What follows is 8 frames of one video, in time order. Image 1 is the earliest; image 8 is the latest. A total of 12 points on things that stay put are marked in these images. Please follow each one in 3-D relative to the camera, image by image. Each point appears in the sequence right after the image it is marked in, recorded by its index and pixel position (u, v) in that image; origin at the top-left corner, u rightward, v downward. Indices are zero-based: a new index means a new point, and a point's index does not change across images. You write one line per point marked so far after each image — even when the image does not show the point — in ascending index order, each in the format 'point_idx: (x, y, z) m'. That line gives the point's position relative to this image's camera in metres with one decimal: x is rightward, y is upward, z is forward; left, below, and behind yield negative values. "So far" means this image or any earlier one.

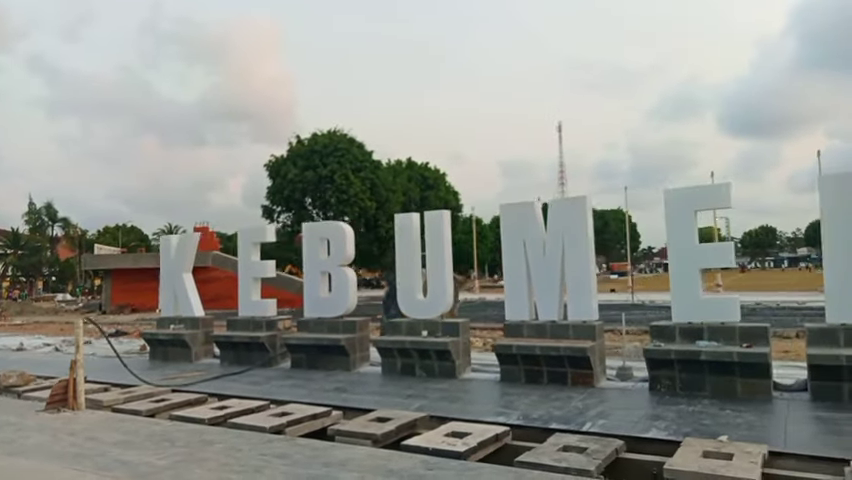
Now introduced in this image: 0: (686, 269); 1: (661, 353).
0: (+4.8, -0.5, +11.0) m
1: (+4.2, -2.1, +10.9) m
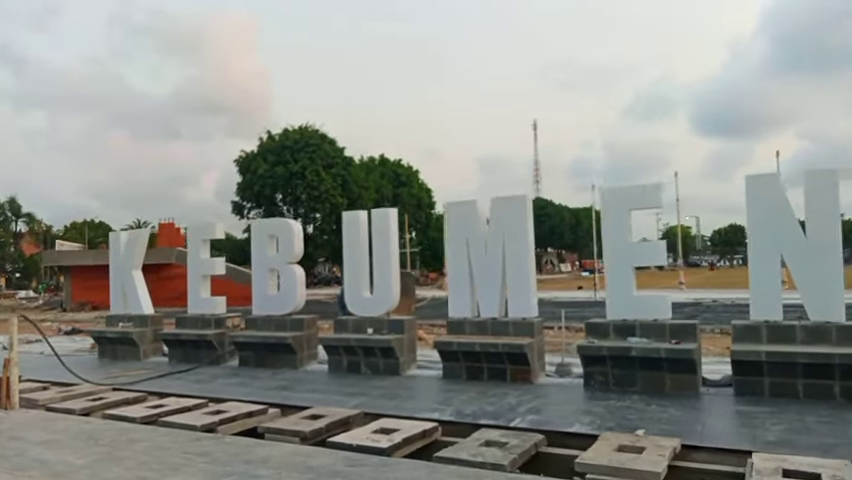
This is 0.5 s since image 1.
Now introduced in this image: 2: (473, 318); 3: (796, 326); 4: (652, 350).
0: (+3.7, -0.5, +11.3) m
1: (+3.1, -2.0, +11.2) m
2: (+1.0, -1.6, +12.7) m
3: (+6.1, -1.4, +9.9) m
4: (+4.0, -2.0, +10.7) m
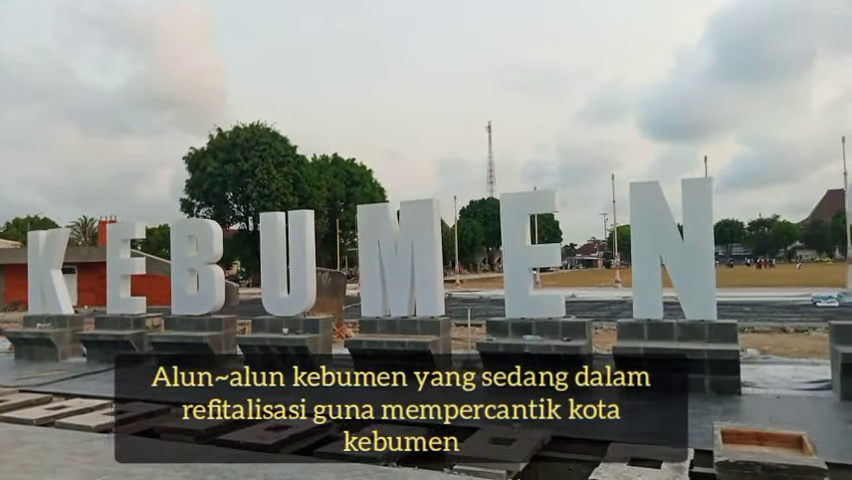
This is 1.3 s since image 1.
0: (+1.9, -0.6, +11.8) m
1: (+1.3, -2.1, +11.7) m
2: (-0.9, -1.7, +13.0) m
3: (+4.4, -1.5, +10.6) m
4: (+2.2, -2.0, +11.3) m
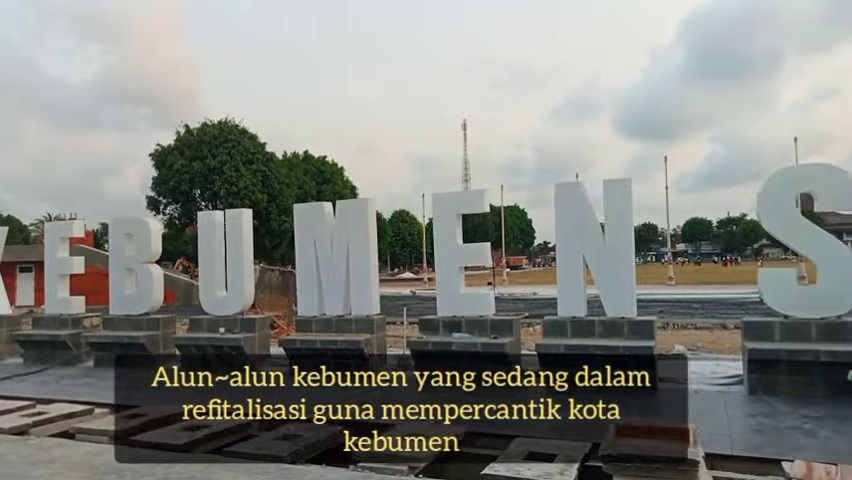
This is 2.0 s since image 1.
0: (+0.5, -0.5, +11.9) m
1: (-0.1, -2.1, +11.8) m
2: (-2.3, -1.7, +13.1) m
3: (+3.1, -1.5, +10.8) m
4: (+0.8, -2.0, +11.4) m
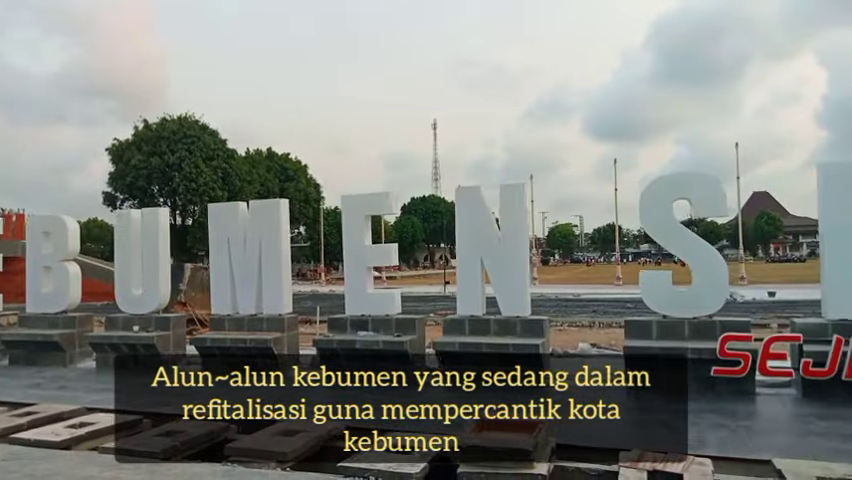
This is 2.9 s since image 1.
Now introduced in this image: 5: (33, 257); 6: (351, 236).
0: (-1.4, -0.6, +12.2) m
1: (-2.0, -2.1, +12.0) m
2: (-4.3, -1.6, +13.2) m
3: (+1.2, -1.5, +11.2) m
4: (-1.1, -2.0, +11.7) m
5: (-9.9, -0.4, +14.9) m
6: (-1.5, +0.1, +12.3) m
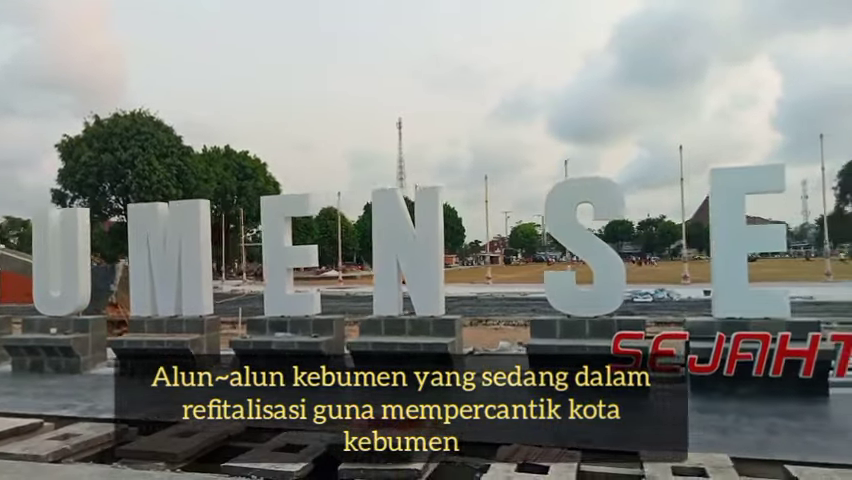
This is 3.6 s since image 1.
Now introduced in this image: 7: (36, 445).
0: (-3.1, -0.6, +12.3) m
1: (-3.7, -2.1, +12.1) m
2: (-6.0, -1.7, +13.1) m
3: (-0.4, -1.5, +11.4) m
4: (-2.7, -2.0, +11.8) m
5: (-11.7, -0.5, +14.5) m
6: (-3.2, 0.0, +12.4) m
7: (-5.3, -2.8, +8.2) m
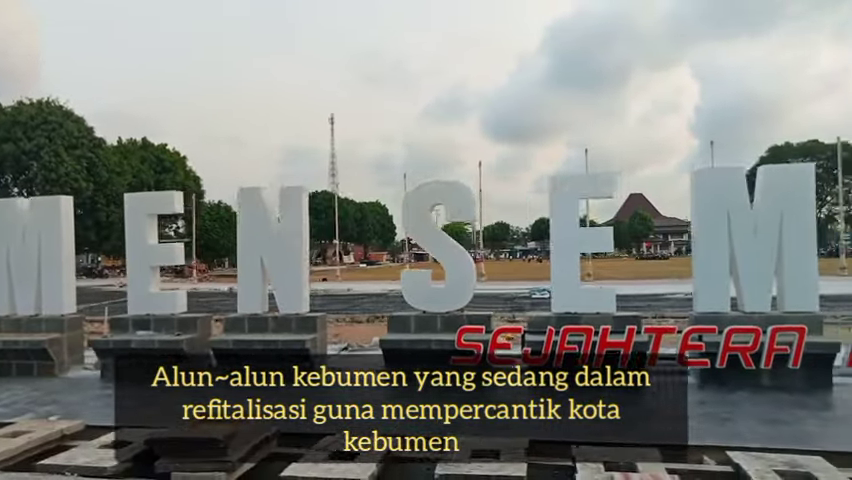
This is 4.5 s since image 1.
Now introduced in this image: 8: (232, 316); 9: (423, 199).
0: (-5.8, -0.5, +12.2) m
1: (-6.4, -2.0, +11.9) m
2: (-8.8, -1.6, +12.7) m
3: (-3.1, -1.5, +11.6) m
4: (-5.4, -2.0, +11.7) m
5: (-14.6, -0.3, +13.5) m
6: (-6.0, +0.1, +12.2) m
7: (-7.7, -2.8, +7.9) m
8: (-3.8, -1.5, +11.8) m
9: (-0.1, +0.8, +11.2) m
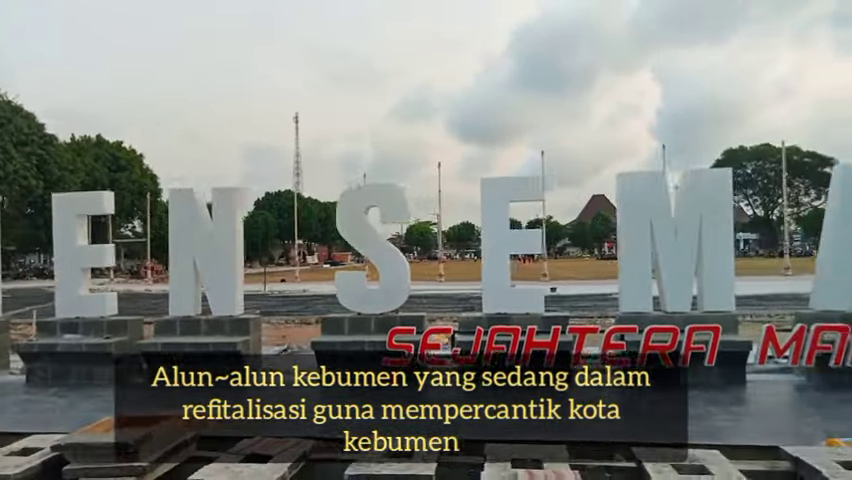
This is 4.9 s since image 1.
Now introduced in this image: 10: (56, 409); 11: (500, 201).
0: (-7.1, -0.6, +11.9) m
1: (-7.7, -2.1, +11.6) m
2: (-10.1, -1.6, +12.2) m
3: (-4.3, -1.5, +11.5) m
4: (-6.7, -2.0, +11.5) m
5: (-16.0, -0.4, +12.7) m
6: (-7.3, +0.1, +11.9) m
7: (-8.7, -2.8, +7.5) m
8: (-5.1, -1.5, +11.6) m
9: (-1.3, +0.7, +11.2) m
10: (-6.1, -2.8, +9.9) m
11: (+1.4, +0.7, +10.9) m
